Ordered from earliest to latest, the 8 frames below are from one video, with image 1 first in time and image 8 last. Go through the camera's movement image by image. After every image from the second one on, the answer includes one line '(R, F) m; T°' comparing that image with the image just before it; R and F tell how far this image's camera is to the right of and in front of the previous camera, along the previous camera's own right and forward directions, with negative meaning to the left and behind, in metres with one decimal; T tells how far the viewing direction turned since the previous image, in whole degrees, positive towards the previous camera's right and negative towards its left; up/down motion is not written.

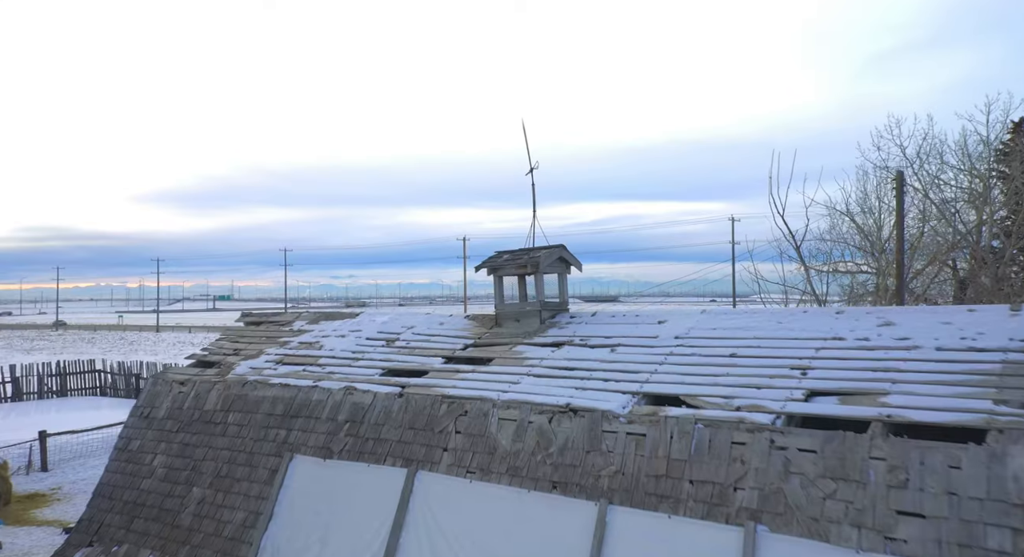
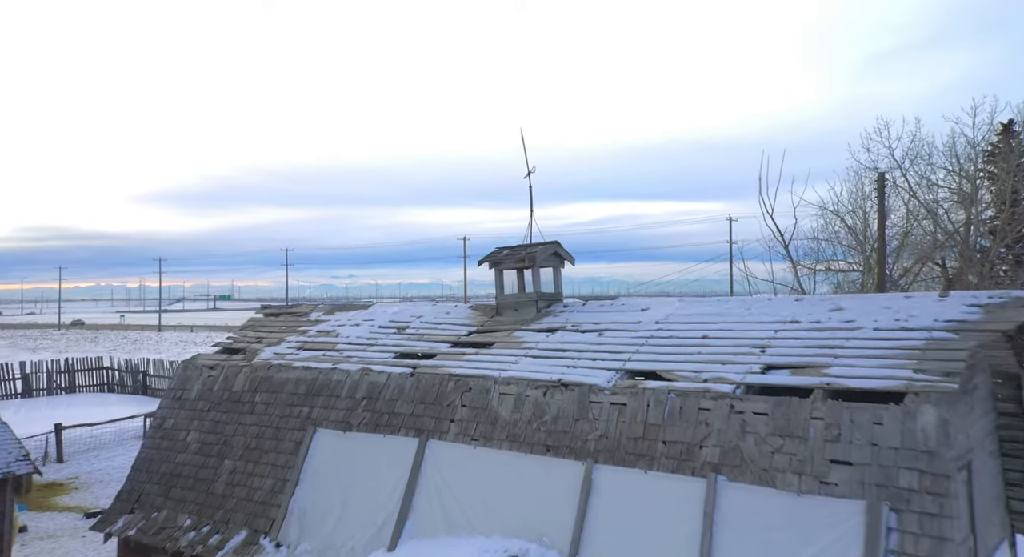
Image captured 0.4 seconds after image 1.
(0.0, -1.1) m; 0°
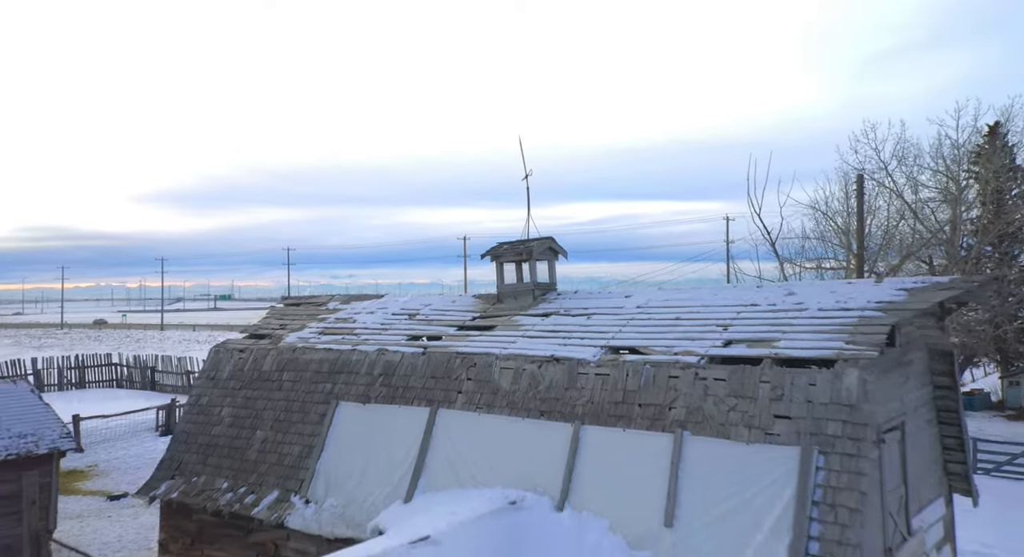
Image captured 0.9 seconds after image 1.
(0.0, -1.3) m; 0°
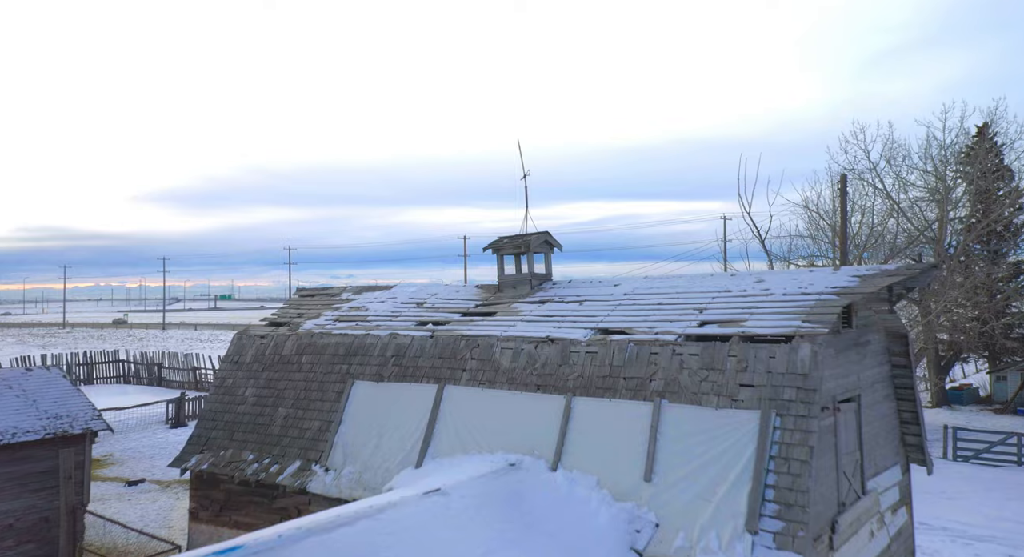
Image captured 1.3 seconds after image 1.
(0.0, -1.2) m; 0°
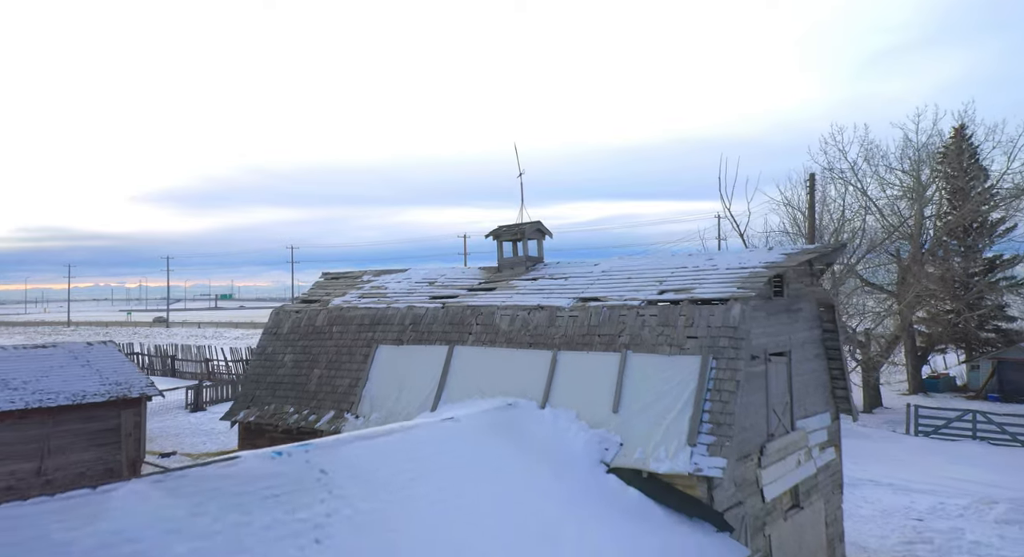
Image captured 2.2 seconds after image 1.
(0.0, -2.5) m; 0°
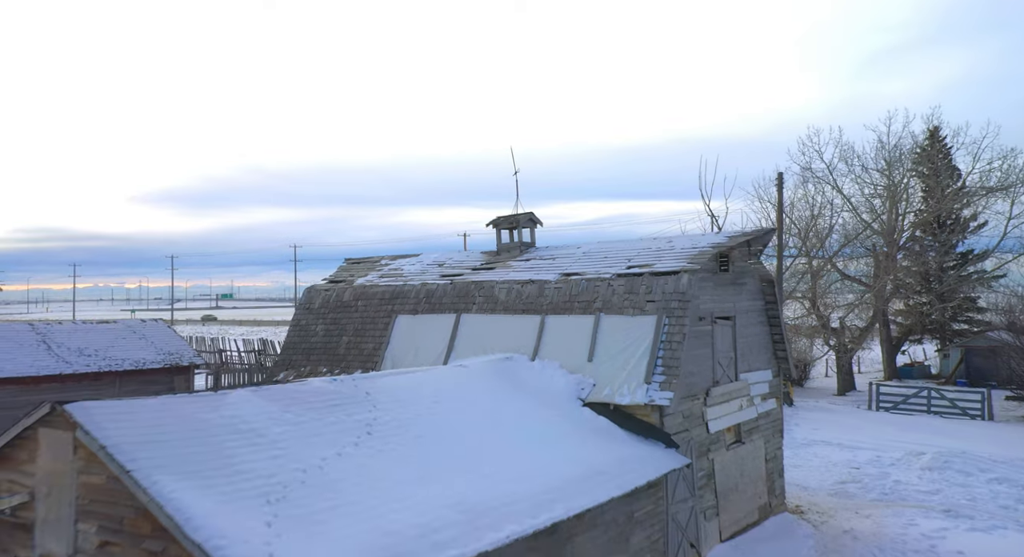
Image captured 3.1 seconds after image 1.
(+0.1, -3.0) m; 0°
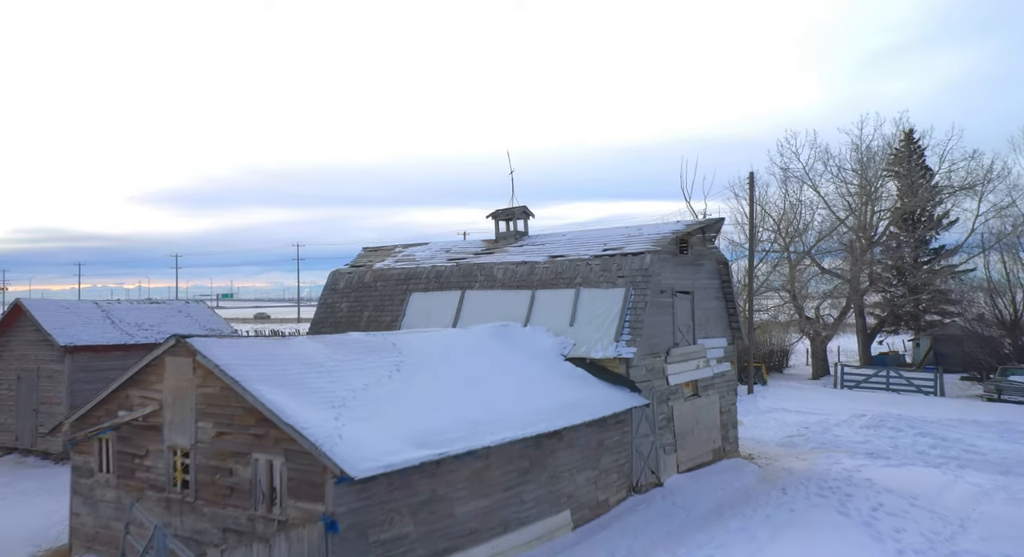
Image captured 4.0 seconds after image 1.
(+0.1, -3.3) m; 0°
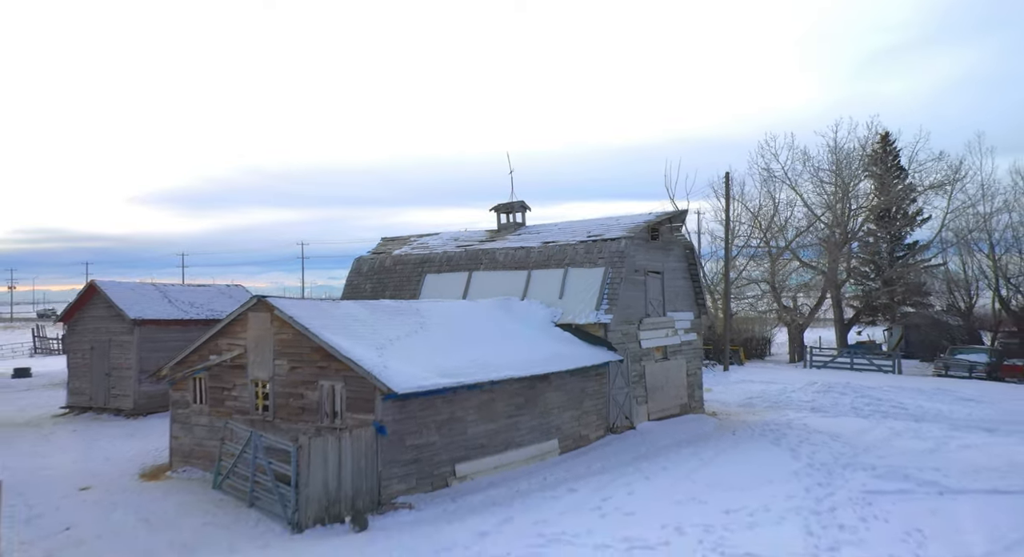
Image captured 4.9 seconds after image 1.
(0.0, -3.7) m; 0°
